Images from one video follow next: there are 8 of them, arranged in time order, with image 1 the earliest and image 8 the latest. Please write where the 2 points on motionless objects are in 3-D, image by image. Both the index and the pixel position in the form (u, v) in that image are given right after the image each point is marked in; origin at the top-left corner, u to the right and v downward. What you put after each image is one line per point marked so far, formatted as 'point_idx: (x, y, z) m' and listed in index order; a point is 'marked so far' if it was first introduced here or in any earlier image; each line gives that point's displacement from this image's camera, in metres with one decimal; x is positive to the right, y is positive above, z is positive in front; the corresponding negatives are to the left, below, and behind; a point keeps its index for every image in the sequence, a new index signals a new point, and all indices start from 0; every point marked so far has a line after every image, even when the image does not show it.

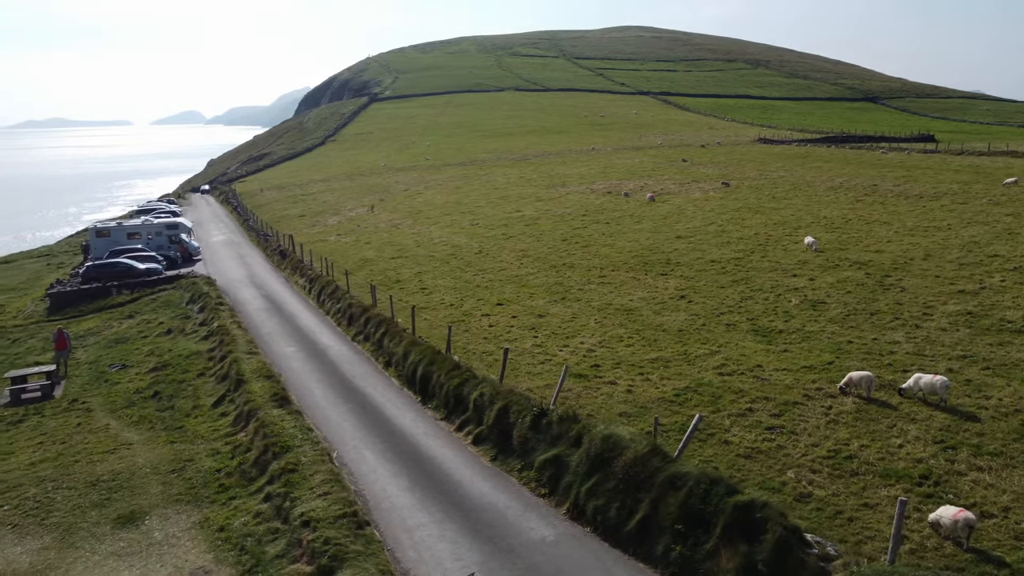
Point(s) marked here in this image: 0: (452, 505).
0: (-1.4, -4.8, +17.9) m
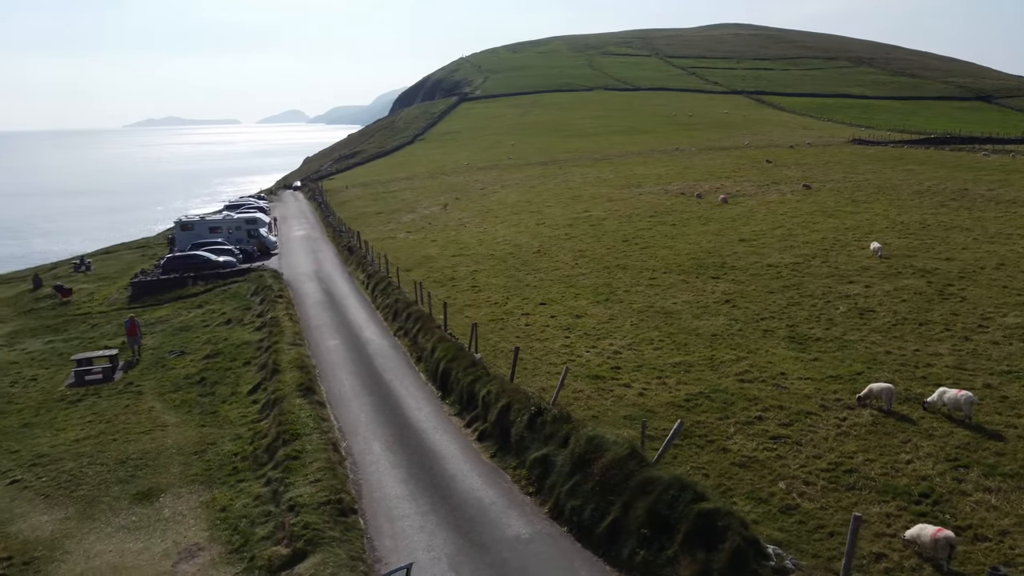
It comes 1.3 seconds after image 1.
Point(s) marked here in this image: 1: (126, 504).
0: (-1.7, -4.8, +18.2) m
1: (-9.5, -5.3, +19.7) m
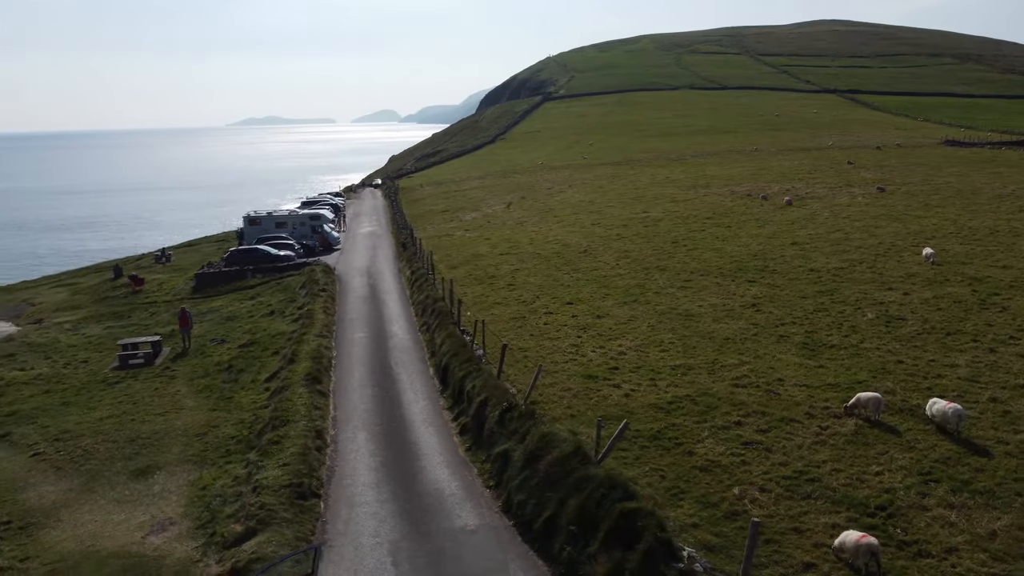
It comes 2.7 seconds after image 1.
0: (-2.6, -4.7, +18.8) m
1: (-10.2, -5.0, +21.0) m
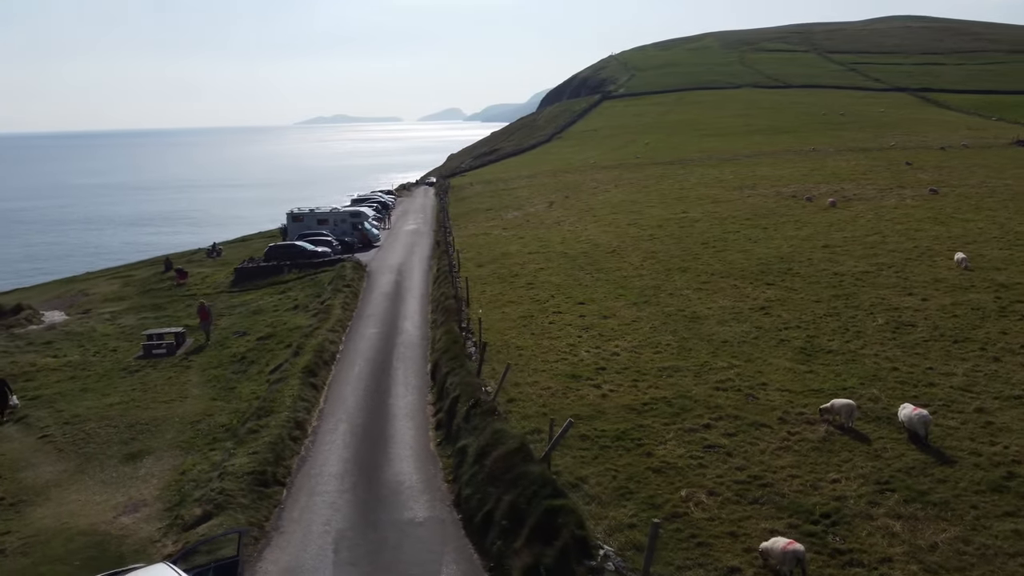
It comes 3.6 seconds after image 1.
0: (-3.5, -4.6, +19.3) m
1: (-11.0, -4.8, +22.1) m
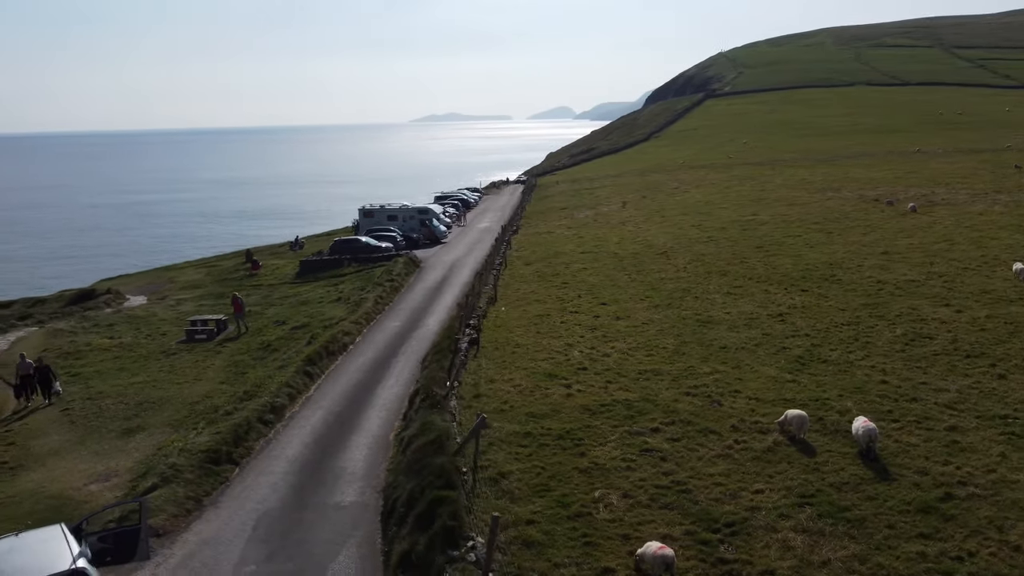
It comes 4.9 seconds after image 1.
0: (-5.0, -4.4, +20.3) m
1: (-12.0, -4.4, +24.1) m
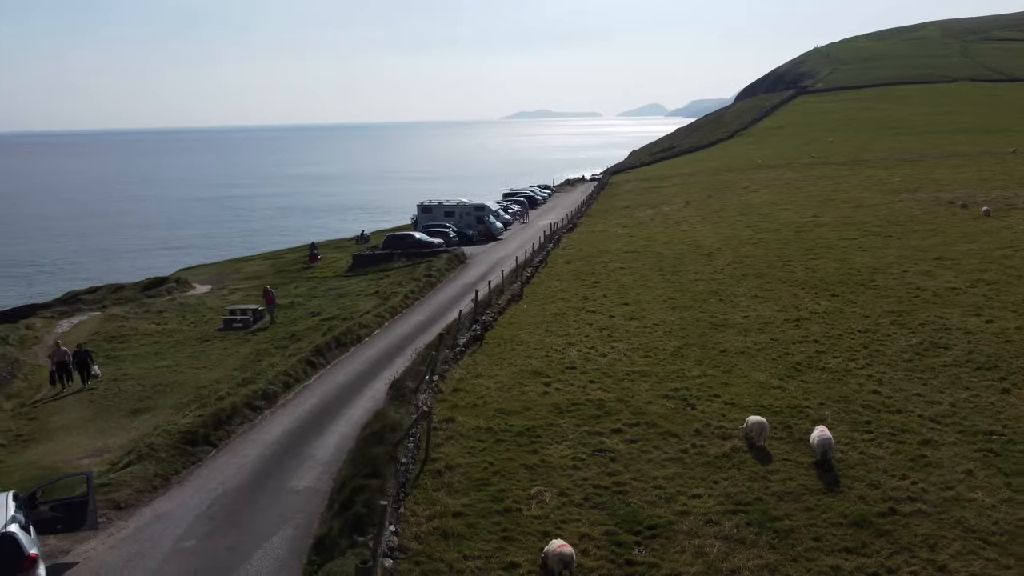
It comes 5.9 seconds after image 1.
0: (-5.9, -4.2, +21.2) m
1: (-12.5, -4.0, +25.7) m
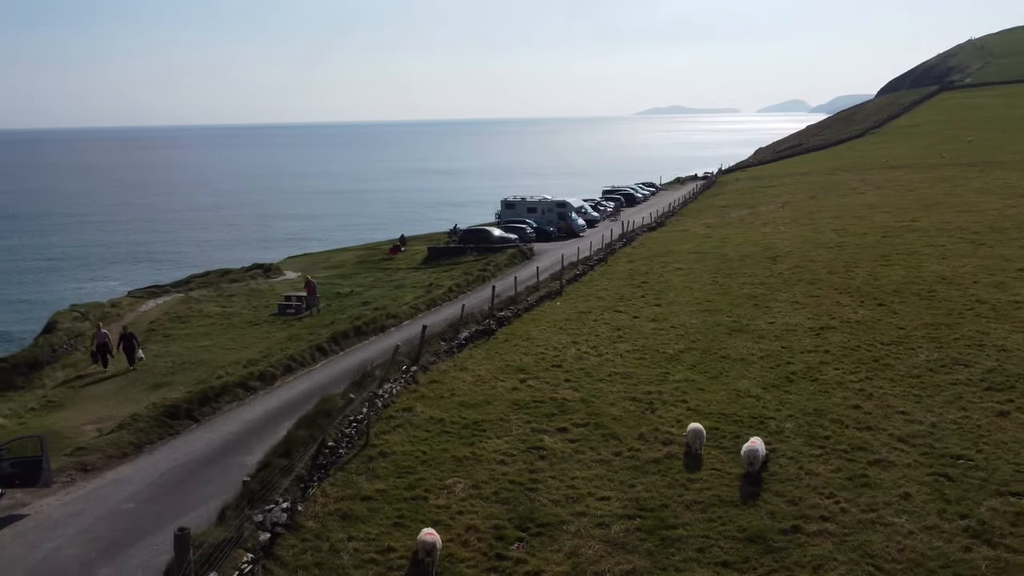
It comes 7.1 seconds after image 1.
0: (-7.1, -3.9, +22.6) m
1: (-12.9, -3.5, +28.0) m
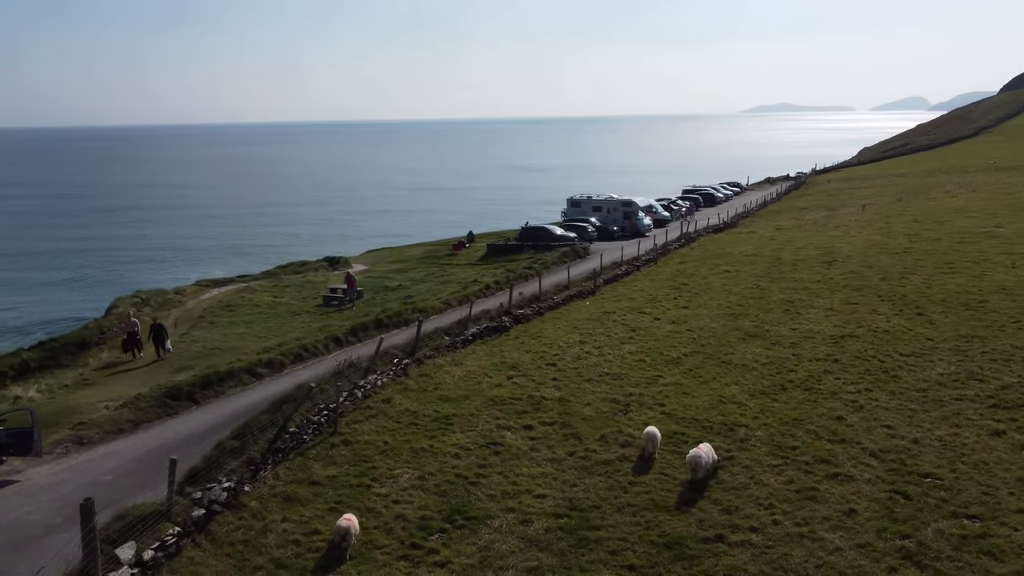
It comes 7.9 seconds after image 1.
0: (-7.7, -3.7, +23.8) m
1: (-12.8, -3.1, +29.8) m
